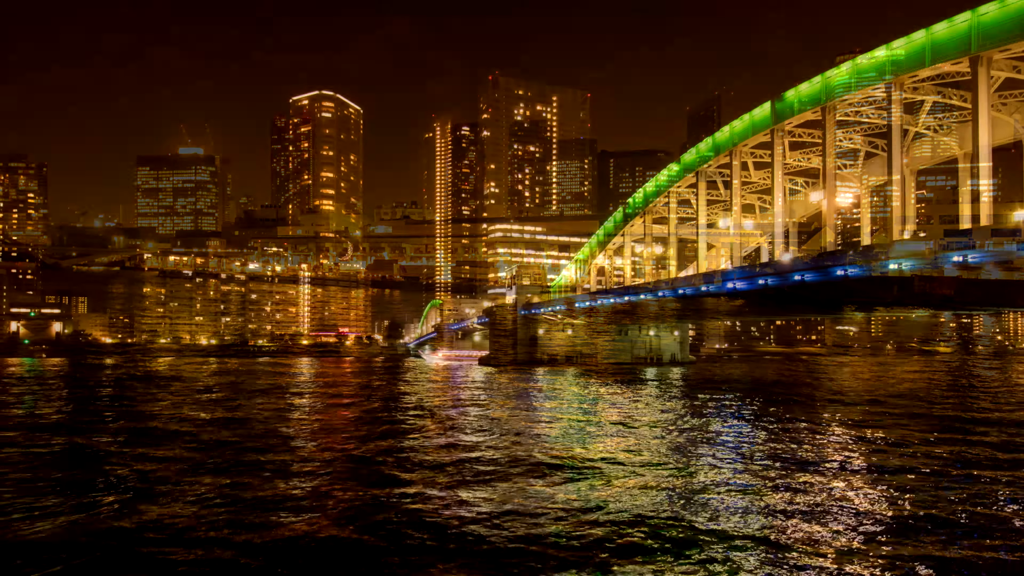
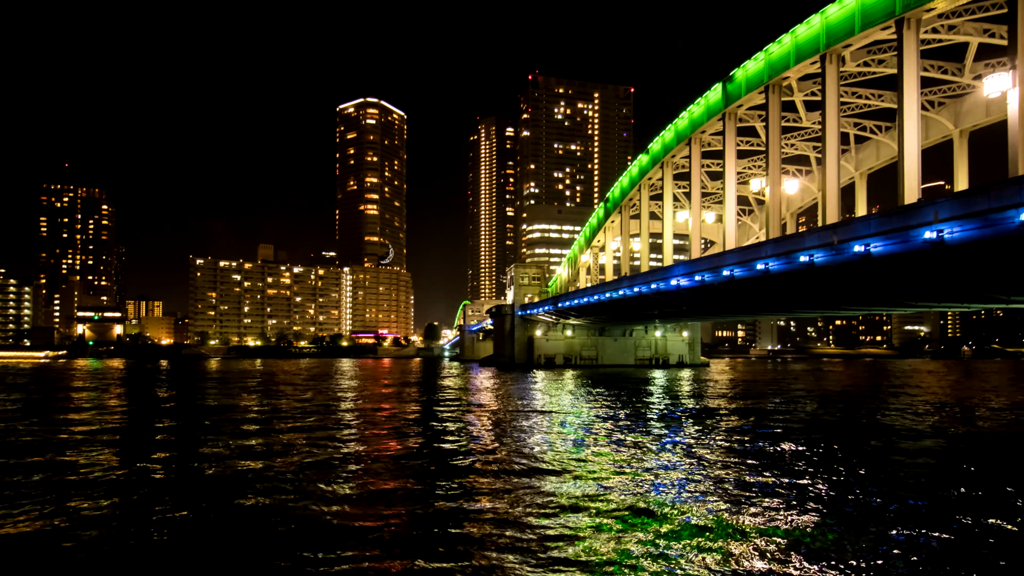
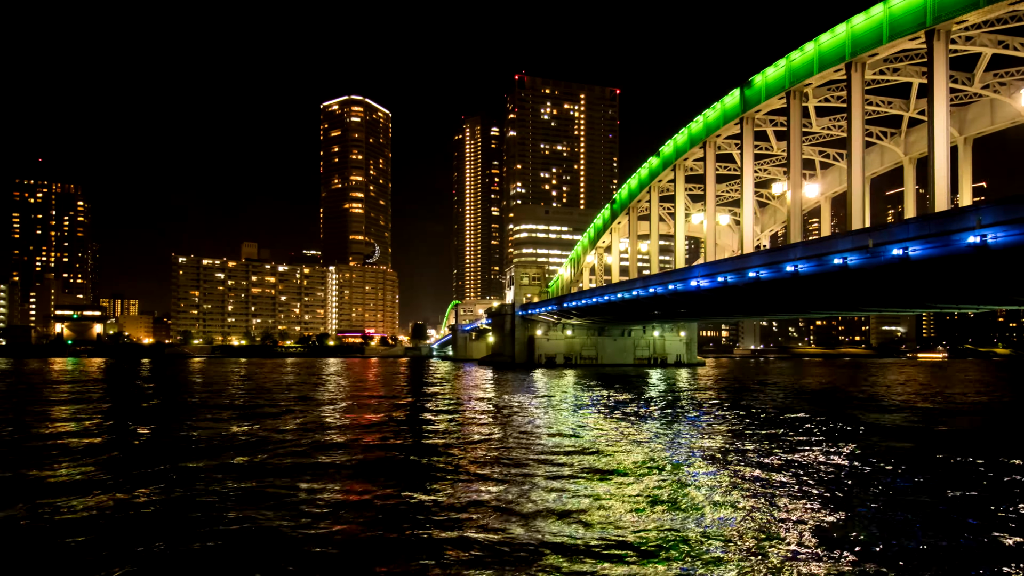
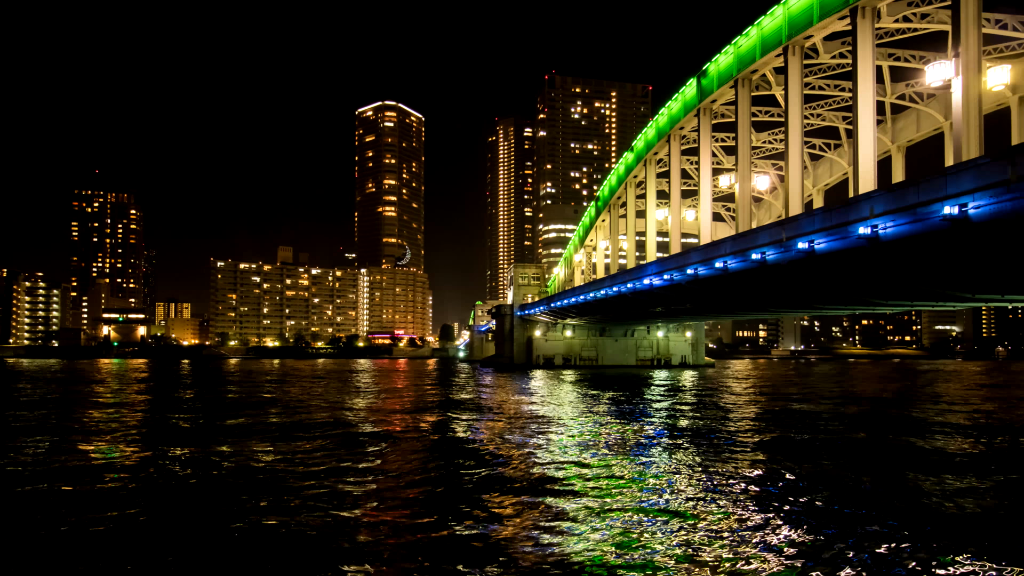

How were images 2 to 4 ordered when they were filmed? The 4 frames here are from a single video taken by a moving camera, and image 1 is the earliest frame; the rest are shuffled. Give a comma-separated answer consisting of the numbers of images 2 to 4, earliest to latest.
3, 2, 4
